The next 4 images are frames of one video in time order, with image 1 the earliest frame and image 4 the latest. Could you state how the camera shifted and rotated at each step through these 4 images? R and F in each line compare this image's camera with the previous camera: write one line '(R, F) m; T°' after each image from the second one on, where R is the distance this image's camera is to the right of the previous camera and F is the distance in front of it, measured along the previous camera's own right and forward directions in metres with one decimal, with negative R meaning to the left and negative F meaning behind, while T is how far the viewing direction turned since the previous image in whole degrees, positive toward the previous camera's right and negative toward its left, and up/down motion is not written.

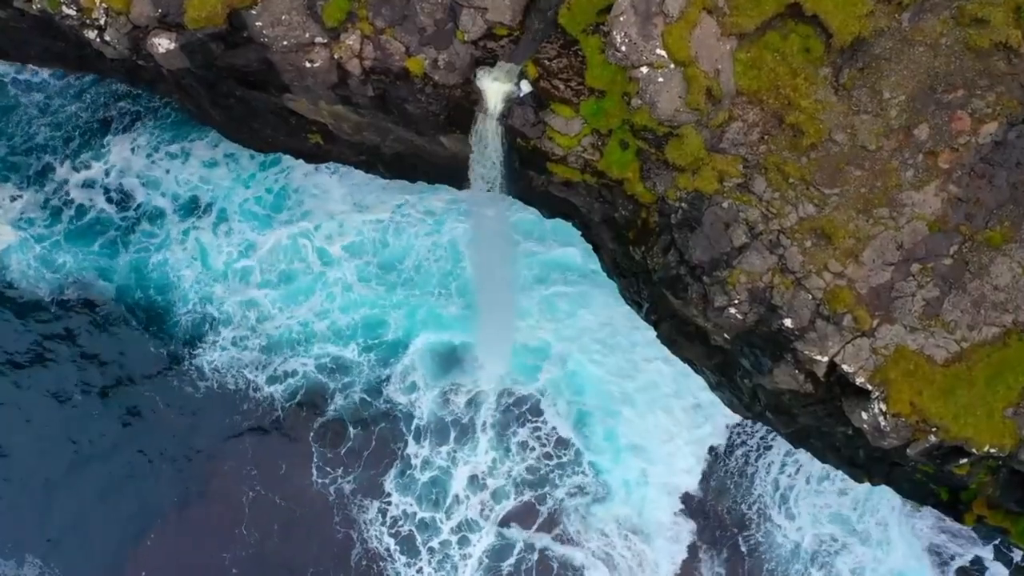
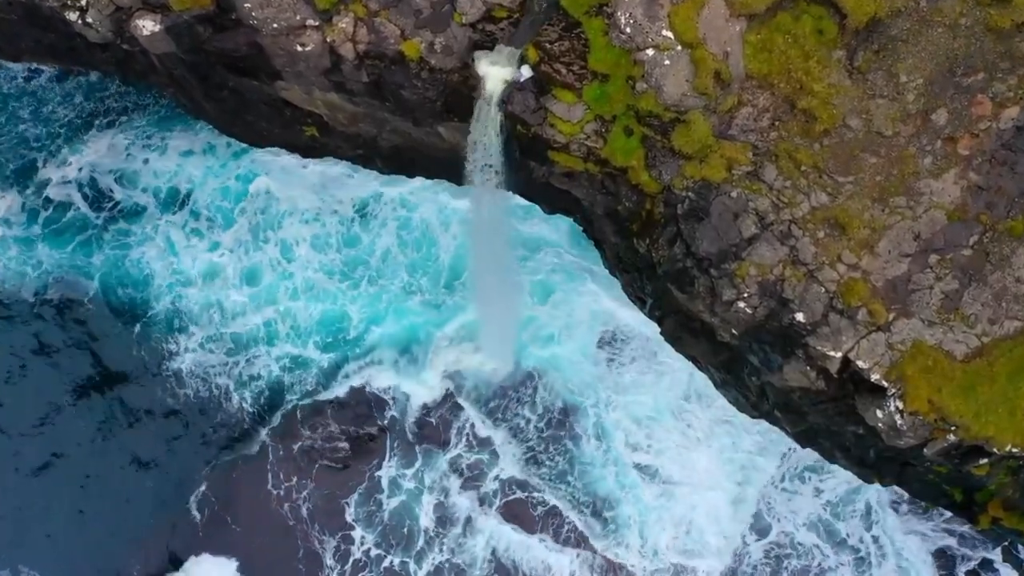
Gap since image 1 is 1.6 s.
(0.0, +0.6) m; 0°
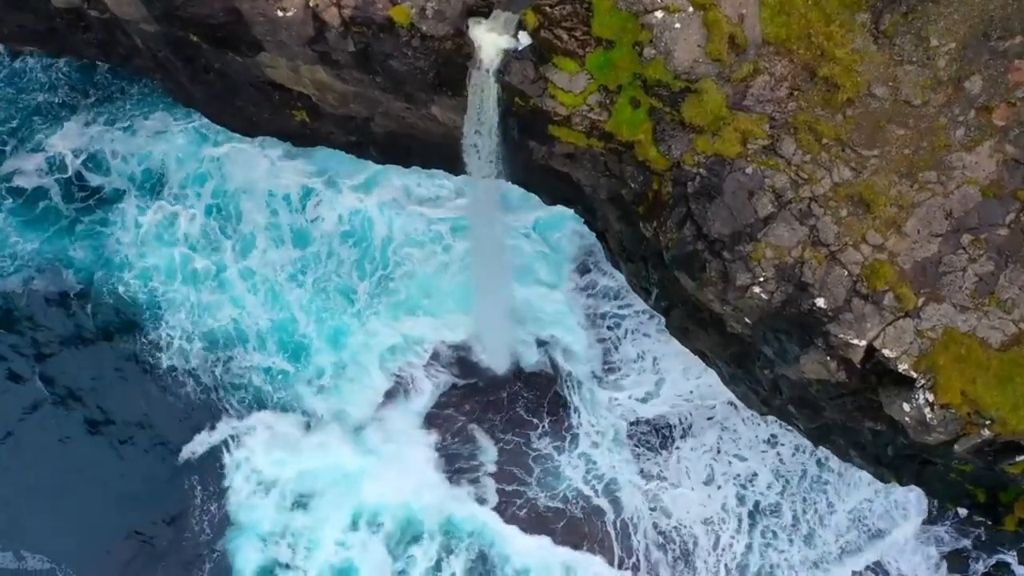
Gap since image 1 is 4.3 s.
(0.0, +1.1) m; 0°
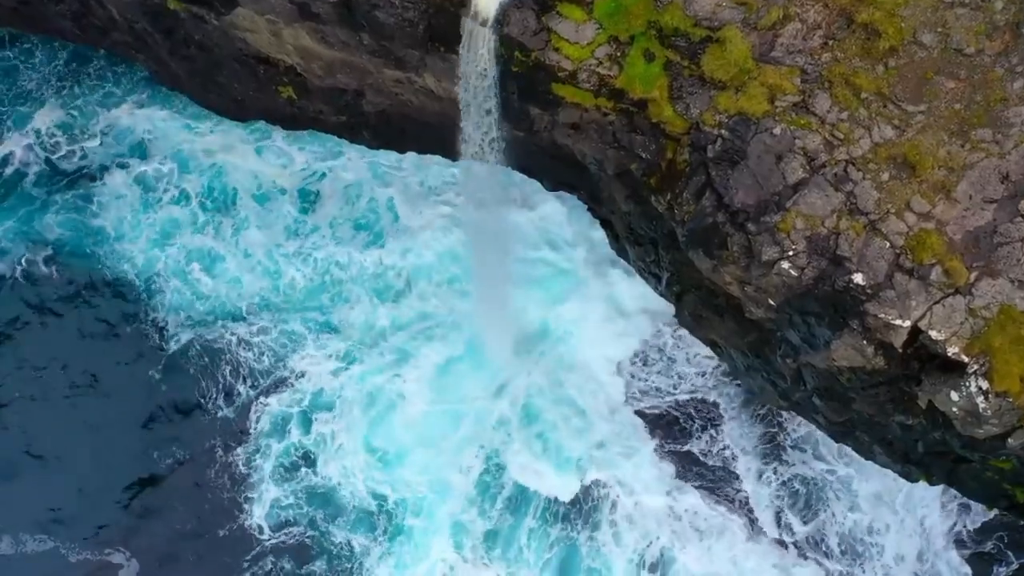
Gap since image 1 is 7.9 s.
(0.0, +1.5) m; 0°
